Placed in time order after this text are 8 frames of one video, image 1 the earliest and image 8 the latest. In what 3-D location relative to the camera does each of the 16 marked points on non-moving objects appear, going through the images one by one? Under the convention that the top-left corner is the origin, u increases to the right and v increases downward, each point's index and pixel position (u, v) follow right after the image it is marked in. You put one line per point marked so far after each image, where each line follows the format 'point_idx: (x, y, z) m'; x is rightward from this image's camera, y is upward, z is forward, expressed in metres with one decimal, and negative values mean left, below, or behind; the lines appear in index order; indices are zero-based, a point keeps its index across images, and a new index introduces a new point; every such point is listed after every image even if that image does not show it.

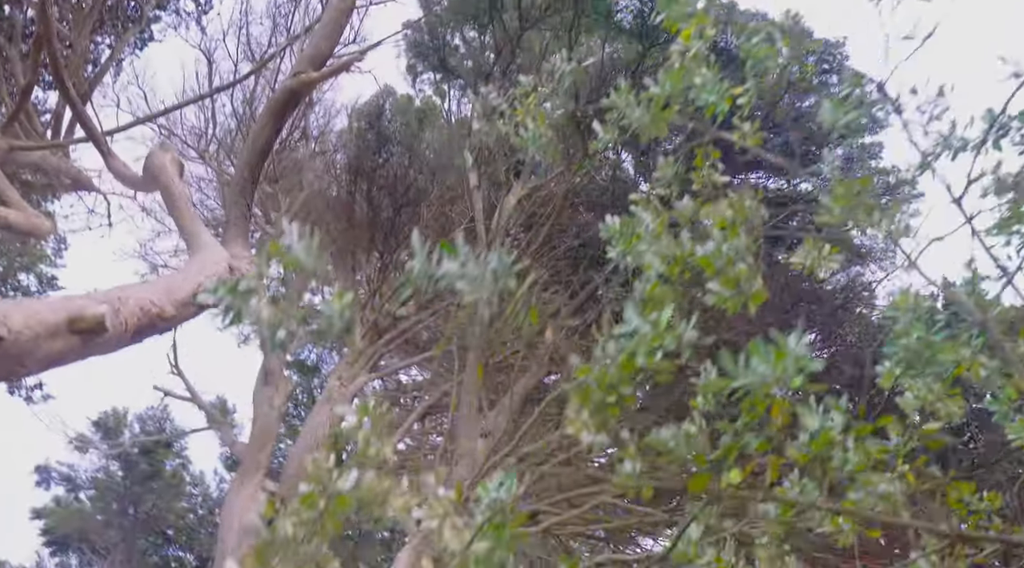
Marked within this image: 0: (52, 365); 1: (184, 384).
0: (-1.6, -0.3, +3.2) m
1: (-3.0, -0.9, +8.6) m
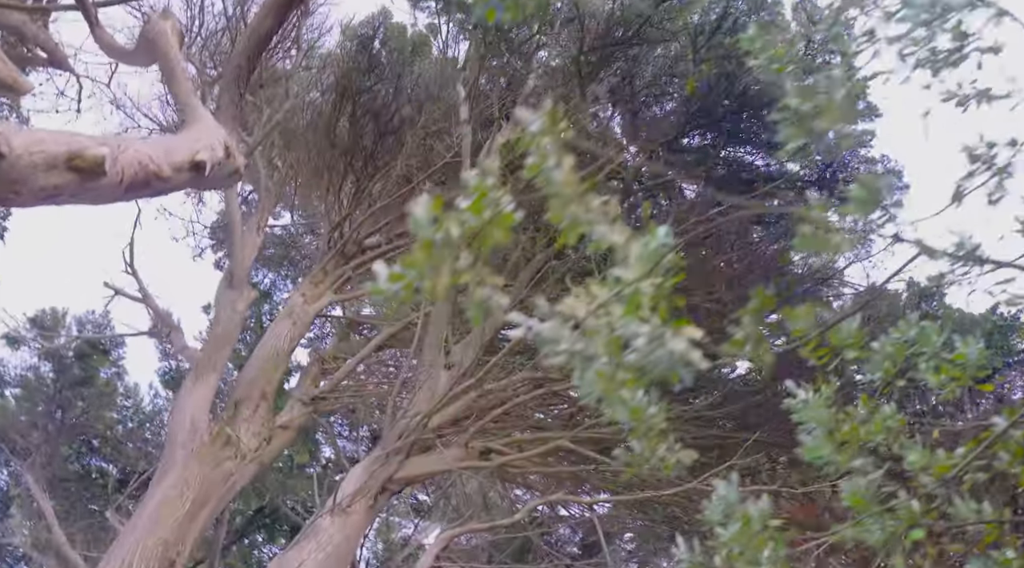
0: (-1.5, +0.3, +3.1) m
1: (-3.3, 0.0, +8.4) m
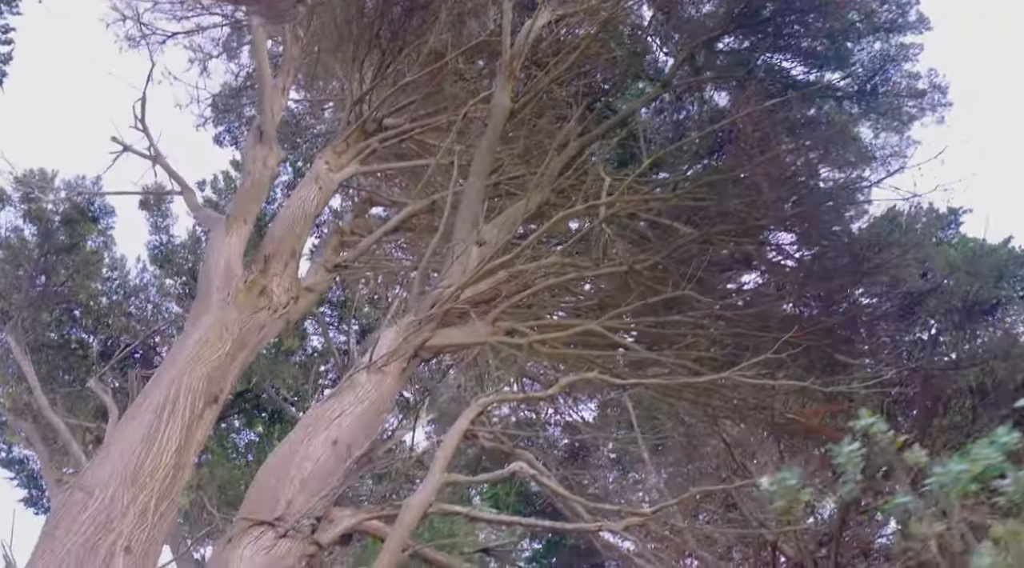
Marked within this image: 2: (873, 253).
0: (-1.1, +0.9, +2.8) m
1: (-3.1, +1.2, +8.1) m
2: (+2.4, +0.2, +6.5) m
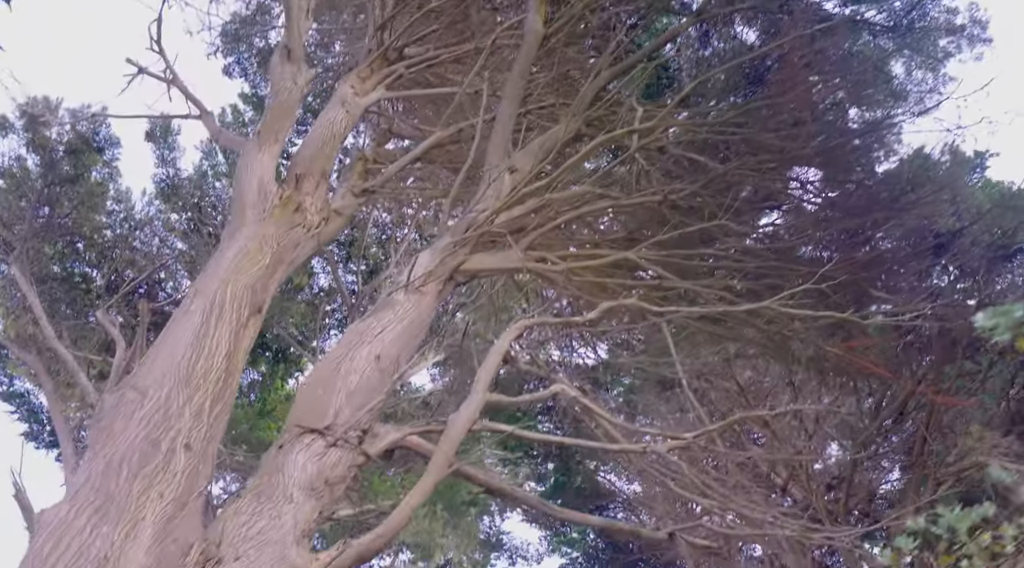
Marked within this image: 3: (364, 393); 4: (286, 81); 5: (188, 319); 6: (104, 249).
0: (-0.8, +1.3, +2.7) m
1: (-2.9, +1.8, +7.9) m
2: (+2.7, +0.6, +6.4) m
3: (-0.6, -0.5, +4.2) m
4: (-1.4, +1.3, +5.9) m
5: (-1.3, -0.1, +4.0) m
6: (-4.9, +0.4, +11.6) m
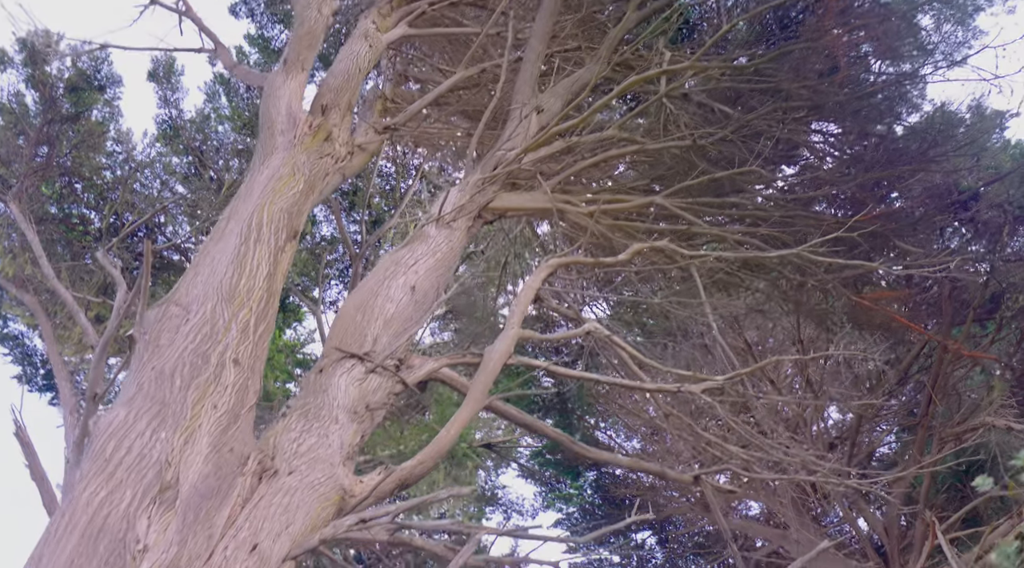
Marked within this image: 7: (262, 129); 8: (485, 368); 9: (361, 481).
0: (-0.6, +1.5, +2.5) m
1: (-2.7, +2.3, +7.7) m
2: (+2.8, +0.9, +6.4) m
3: (-0.5, -0.2, +4.1) m
4: (-1.2, +1.6, +5.8) m
5: (-1.1, +0.2, +3.9) m
6: (-4.9, +1.1, +11.4) m
7: (-1.3, +0.8, +4.9) m
8: (-0.1, -0.4, +4.1) m
9: (-0.5, -0.7, +3.5) m
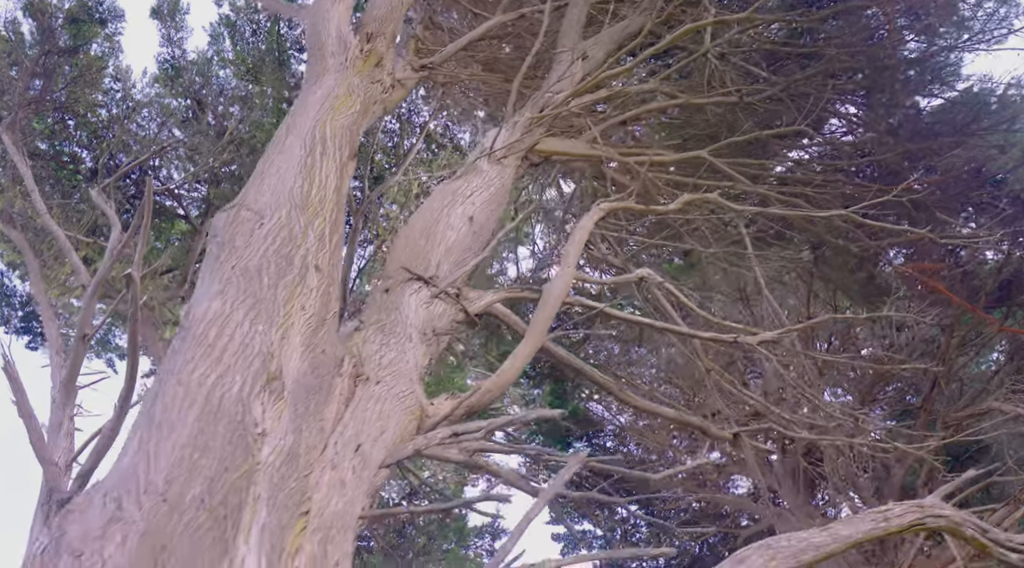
0: (-0.1, +1.8, +2.4) m
1: (-2.4, +2.8, +7.4) m
2: (+3.1, +1.1, +6.3) m
3: (-0.2, +0.1, +4.0) m
4: (-0.9, +2.0, +5.6) m
5: (-0.8, +0.5, +3.7) m
6: (-4.8, +1.8, +11.1) m
7: (-1.0, +1.2, +4.8) m
8: (+0.1, -0.1, +4.0) m
9: (-0.3, -0.4, +3.3) m
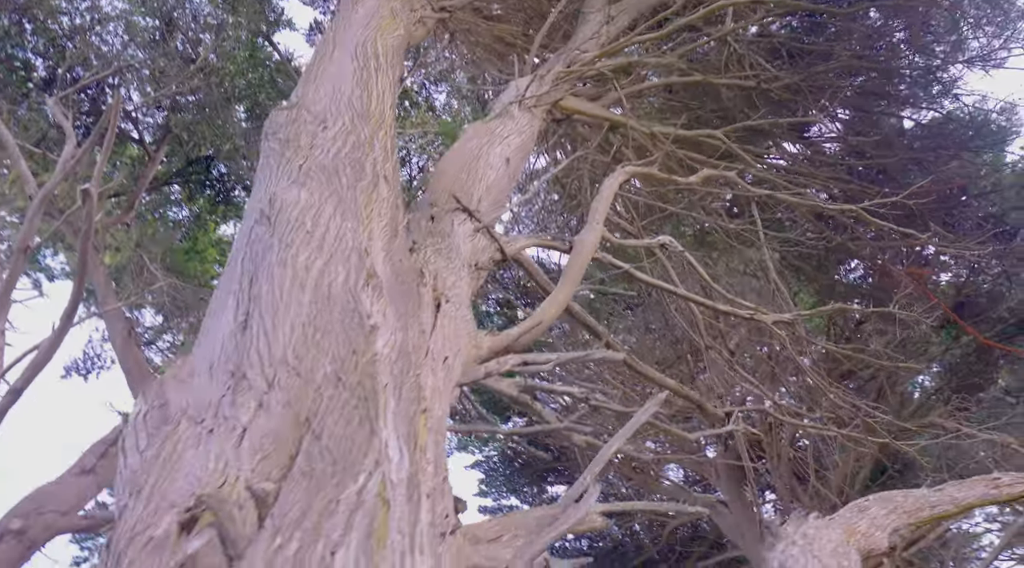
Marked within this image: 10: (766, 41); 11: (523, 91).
0: (+0.4, +2.0, +2.3) m
1: (-2.2, +3.4, +7.1) m
2: (+3.1, +1.0, +6.5) m
3: (-0.1, +0.4, +3.9) m
4: (-0.6, +2.4, +5.4) m
5: (-0.6, +0.8, +3.5) m
6: (-5.0, +2.7, +10.5) m
7: (-0.8, +1.5, +4.6) m
8: (+0.3, +0.1, +3.9) m
9: (-0.1, -0.2, +3.2) m
10: (+1.7, +1.7, +6.4) m
11: (0.0, +0.9, +4.7) m
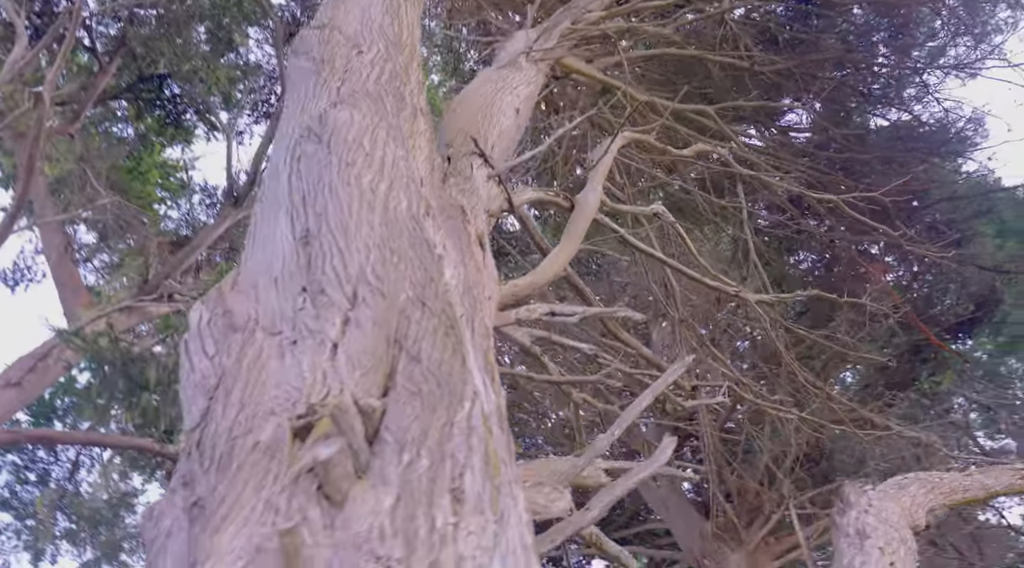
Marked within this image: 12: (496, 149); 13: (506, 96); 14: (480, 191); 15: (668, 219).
0: (+0.7, +2.1, +2.2) m
1: (-2.1, +3.9, +6.7) m
2: (+3.0, +1.0, +6.7) m
3: (0.0, +0.6, +3.8) m
4: (-0.5, +2.7, +5.2) m
5: (-0.5, +1.1, +3.4) m
6: (-5.2, +3.7, +10.0) m
7: (-0.7, +1.8, +4.4) m
8: (+0.3, +0.3, +3.9) m
9: (-0.1, 0.0, +3.2) m
10: (+1.7, +1.8, +6.5) m
11: (+0.1, +1.2, +4.7) m
12: (-0.1, +0.5, +3.7) m
13: (0.0, +0.8, +4.0) m
14: (-0.2, +0.3, +3.3) m
15: (+0.7, +0.3, +4.5) m
